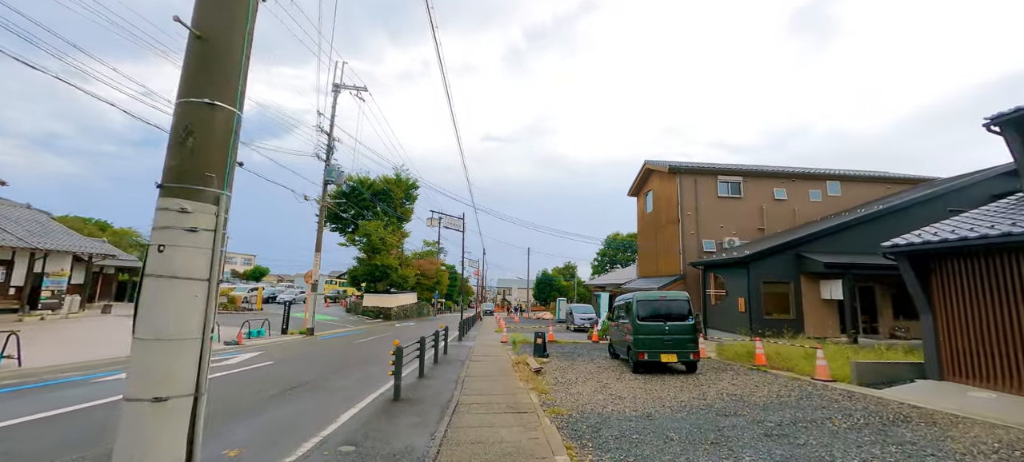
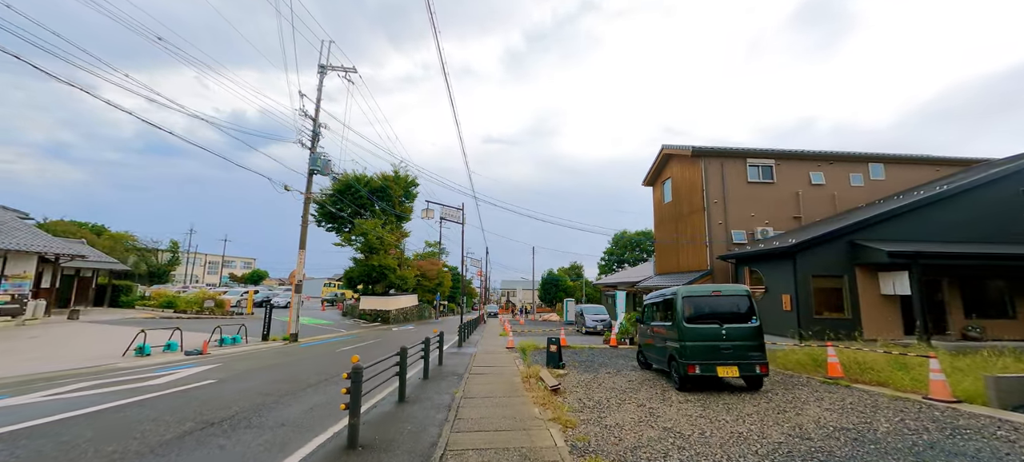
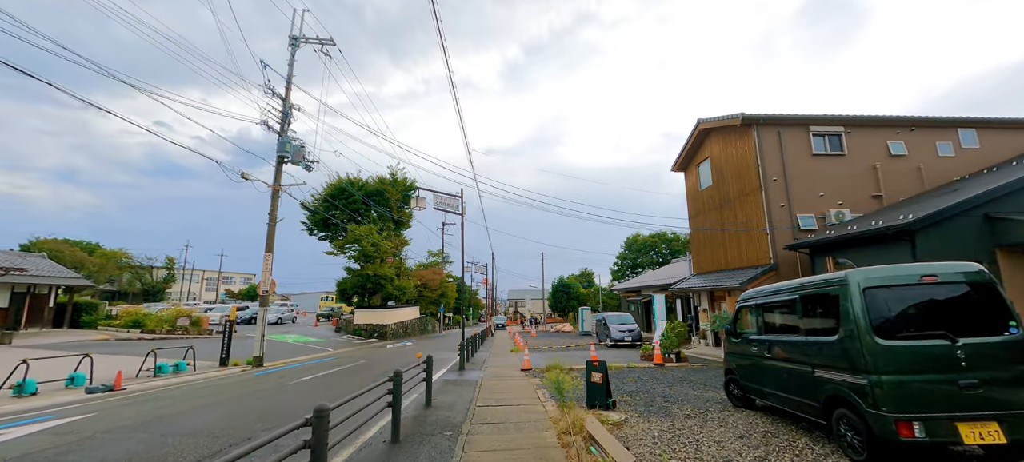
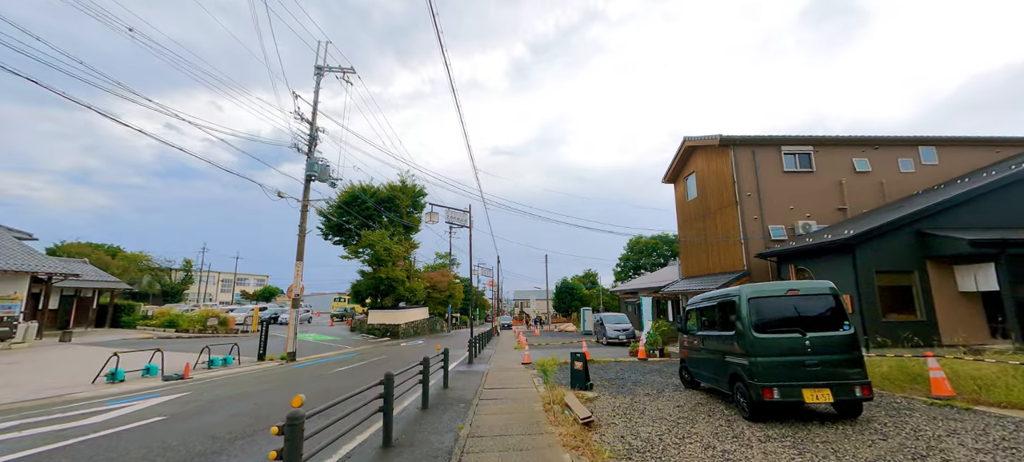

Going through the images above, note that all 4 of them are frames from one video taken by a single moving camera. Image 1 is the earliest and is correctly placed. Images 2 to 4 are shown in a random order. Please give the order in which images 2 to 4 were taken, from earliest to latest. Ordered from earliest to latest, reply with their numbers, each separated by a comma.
2, 4, 3
